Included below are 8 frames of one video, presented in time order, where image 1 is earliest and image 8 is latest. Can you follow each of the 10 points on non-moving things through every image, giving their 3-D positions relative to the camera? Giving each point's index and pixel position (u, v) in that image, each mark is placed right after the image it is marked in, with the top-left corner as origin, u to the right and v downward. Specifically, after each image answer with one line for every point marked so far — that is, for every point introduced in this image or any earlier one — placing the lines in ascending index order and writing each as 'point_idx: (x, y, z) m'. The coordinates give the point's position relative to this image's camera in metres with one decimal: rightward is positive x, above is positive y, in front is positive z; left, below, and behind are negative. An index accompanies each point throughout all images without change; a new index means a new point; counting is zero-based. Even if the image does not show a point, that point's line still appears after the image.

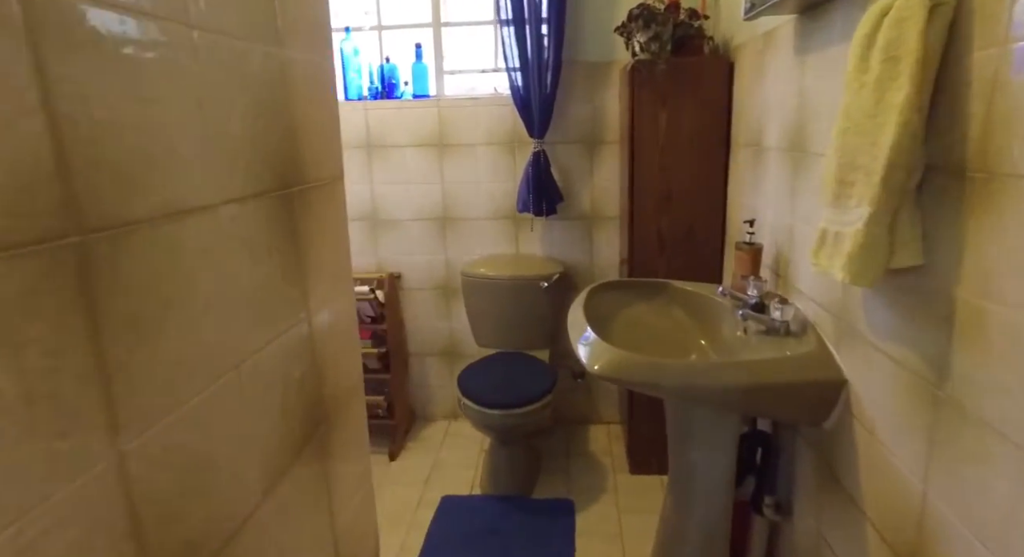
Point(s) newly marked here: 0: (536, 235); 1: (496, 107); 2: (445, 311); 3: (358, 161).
0: (+0.1, +0.2, +2.6) m
1: (-0.1, +0.7, +2.5) m
2: (-0.3, -0.1, +2.7) m
3: (-0.7, +0.5, +2.6) m
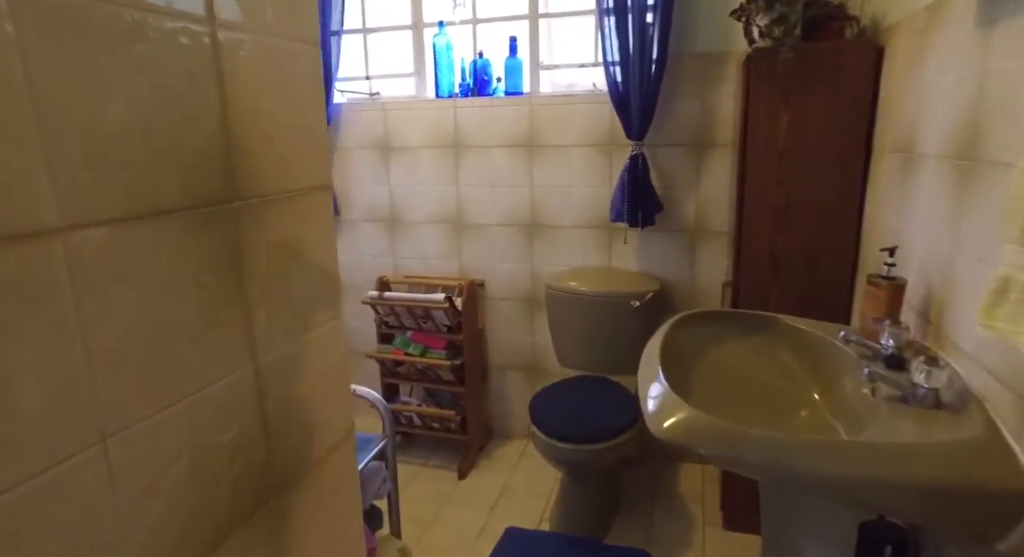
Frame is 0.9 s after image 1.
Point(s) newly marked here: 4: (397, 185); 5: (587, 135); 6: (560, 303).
0: (+0.5, +0.1, +2.3) m
1: (+0.3, +0.7, +2.3) m
2: (+0.1, -0.2, +2.6) m
3: (-0.3, +0.5, +2.5) m
4: (-0.5, +0.4, +2.6) m
5: (+0.3, +0.5, +2.3) m
6: (+0.2, -0.1, +2.3) m
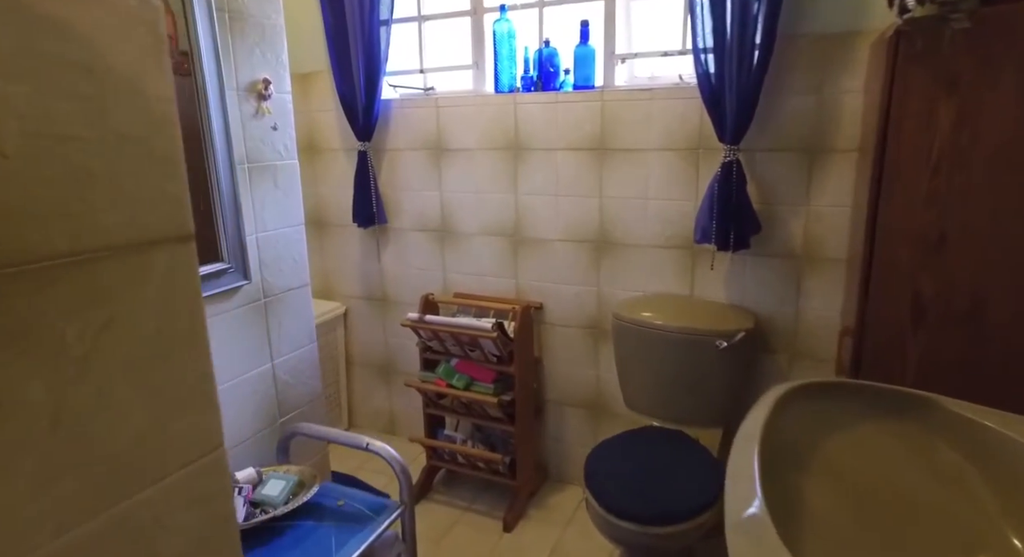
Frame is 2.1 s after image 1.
0: (+0.7, 0.0, +1.9) m
1: (+0.5, +0.6, +1.9) m
2: (+0.3, -0.3, +2.2) m
3: (0.0, +0.4, +2.2) m
4: (-0.2, +0.3, +2.3) m
5: (+0.5, +0.4, +1.9) m
6: (+0.4, -0.2, +1.9) m
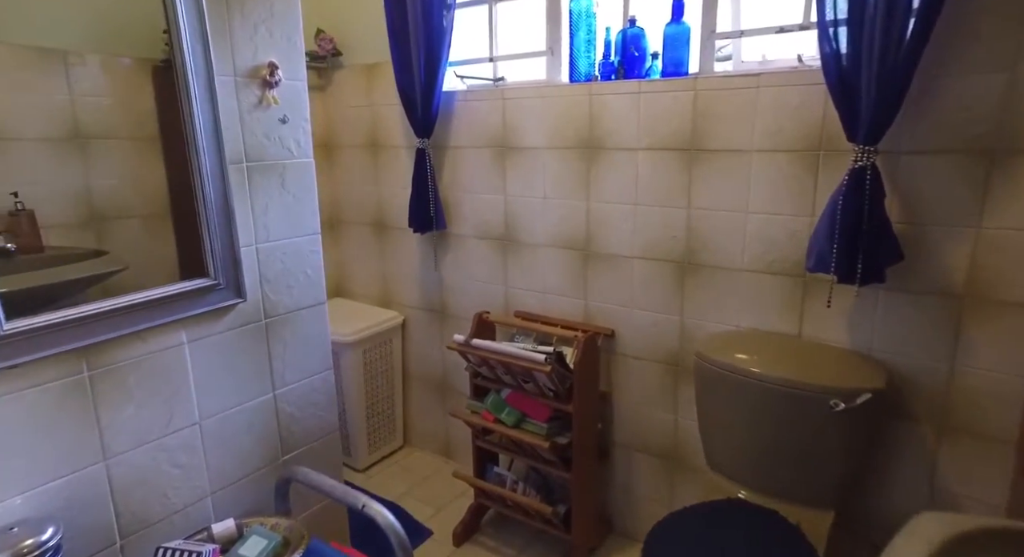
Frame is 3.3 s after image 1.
0: (+0.8, -0.1, +1.5) m
1: (+0.7, +0.5, +1.5) m
2: (+0.5, -0.4, +1.8) m
3: (+0.2, +0.3, +1.9) m
4: (0.0, +0.3, +2.1) m
5: (+0.7, +0.4, +1.5) m
6: (+0.5, -0.3, +1.5) m
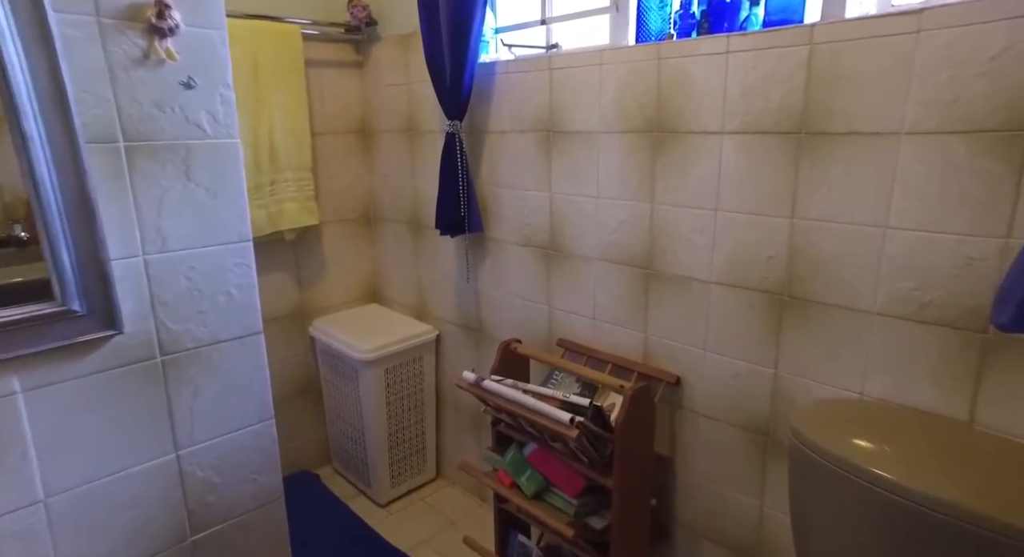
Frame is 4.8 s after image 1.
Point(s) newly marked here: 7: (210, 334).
0: (+0.8, -0.2, +0.9) m
1: (+0.7, +0.4, +0.9) m
2: (+0.5, -0.4, +1.3) m
3: (+0.3, +0.3, +1.4) m
4: (+0.1, +0.2, +1.6) m
5: (+0.7, +0.3, +1.0) m
6: (+0.5, -0.3, +1.0) m
7: (-0.5, -0.1, +1.0) m
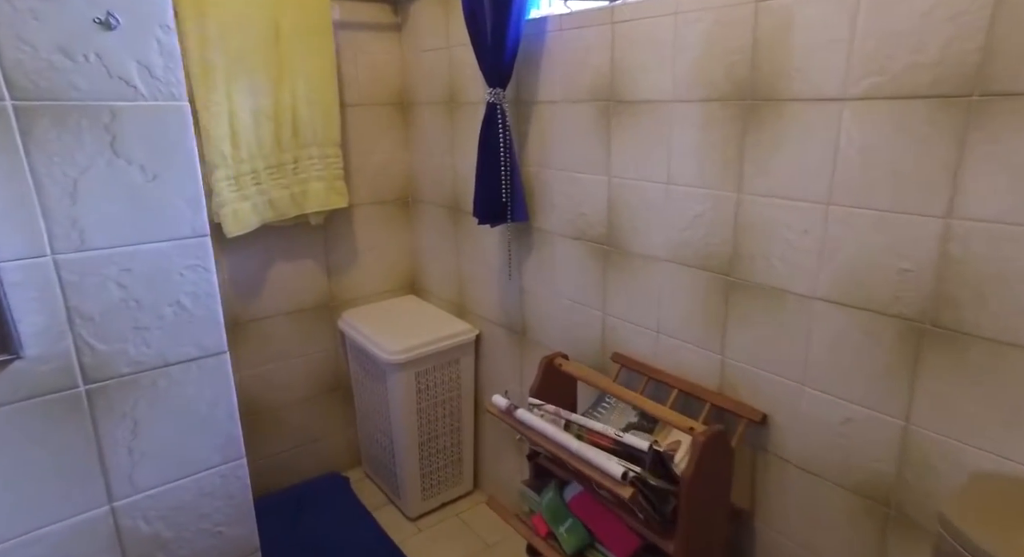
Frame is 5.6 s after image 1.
0: (+0.8, -0.2, +0.6) m
1: (+0.7, +0.3, +0.6) m
2: (+0.6, -0.5, +1.0) m
3: (+0.4, +0.3, +1.1) m
4: (+0.2, +0.2, +1.3) m
5: (+0.7, +0.2, +0.6) m
6: (+0.6, -0.4, +0.7) m
7: (-0.5, -0.1, +0.8) m
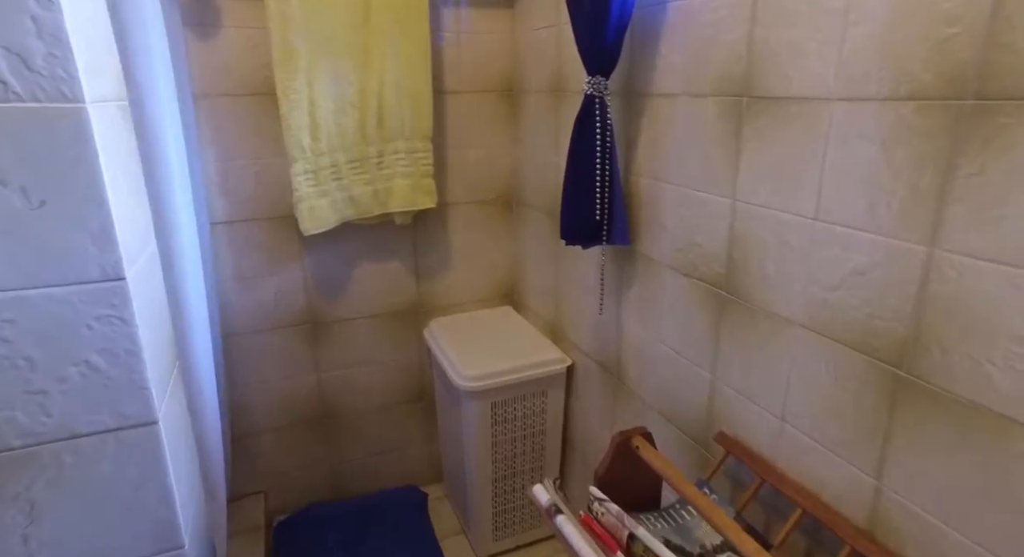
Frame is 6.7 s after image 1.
0: (+0.7, -0.4, +0.1) m
1: (+0.7, +0.2, +0.1) m
2: (+0.6, -0.6, +0.6) m
3: (+0.5, +0.1, +0.7) m
4: (+0.4, +0.1, +1.0) m
5: (+0.7, +0.1, +0.2) m
6: (+0.5, -0.5, +0.3) m
7: (-0.5, -0.1, +0.6) m
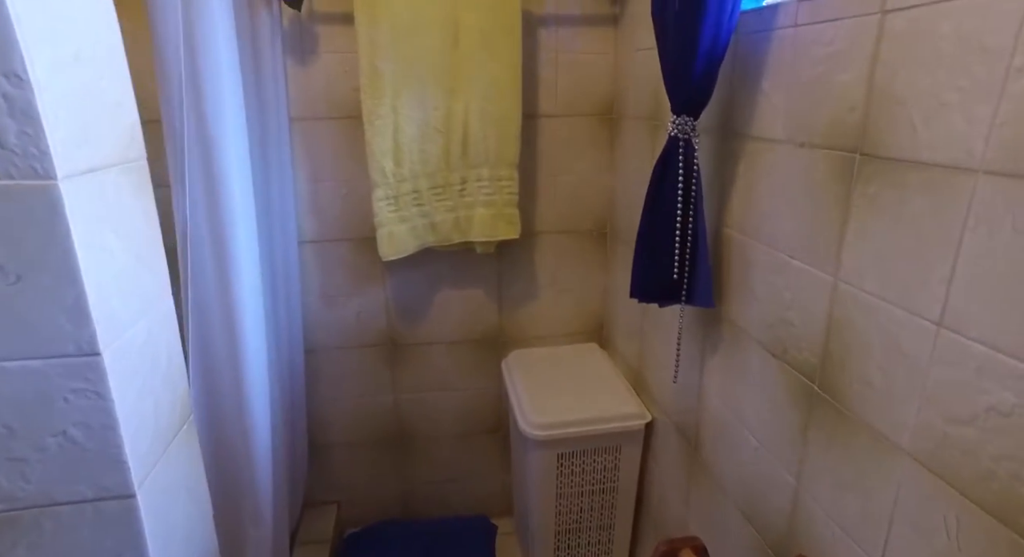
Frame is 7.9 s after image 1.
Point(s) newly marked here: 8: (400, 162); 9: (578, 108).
0: (+0.6, -0.5, -0.1) m
1: (+0.6, 0.0, -0.1) m
2: (+0.5, -0.7, +0.4) m
3: (+0.5, 0.0, +0.5) m
4: (+0.4, 0.0, +0.8) m
5: (+0.6, -0.1, -0.1) m
6: (+0.4, -0.7, +0.1) m
7: (-0.5, -0.2, +0.6) m
8: (-0.3, +0.3, +1.4) m
9: (+0.2, +0.5, +1.6) m
